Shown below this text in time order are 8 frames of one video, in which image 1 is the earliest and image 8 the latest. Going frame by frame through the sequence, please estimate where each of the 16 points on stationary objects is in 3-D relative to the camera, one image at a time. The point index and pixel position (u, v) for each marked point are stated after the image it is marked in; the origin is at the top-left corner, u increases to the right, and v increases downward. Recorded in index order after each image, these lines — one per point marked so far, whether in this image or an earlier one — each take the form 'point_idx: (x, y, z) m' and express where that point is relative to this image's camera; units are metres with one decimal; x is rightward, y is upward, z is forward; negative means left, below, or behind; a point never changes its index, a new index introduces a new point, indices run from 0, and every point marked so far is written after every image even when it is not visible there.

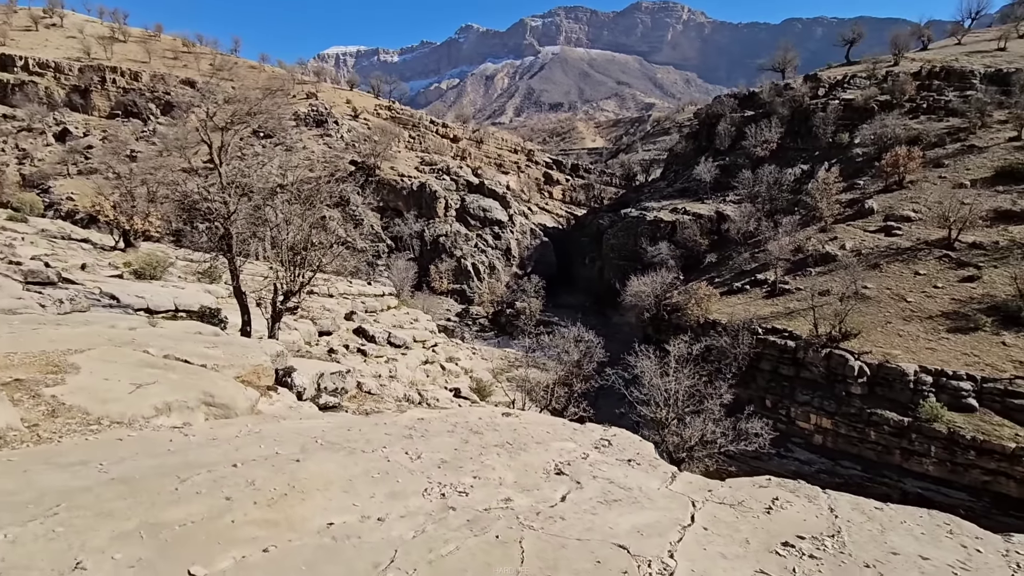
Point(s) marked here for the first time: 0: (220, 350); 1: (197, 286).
0: (-3.1, -0.7, +5.5) m
1: (-9.1, +0.1, +14.6) m
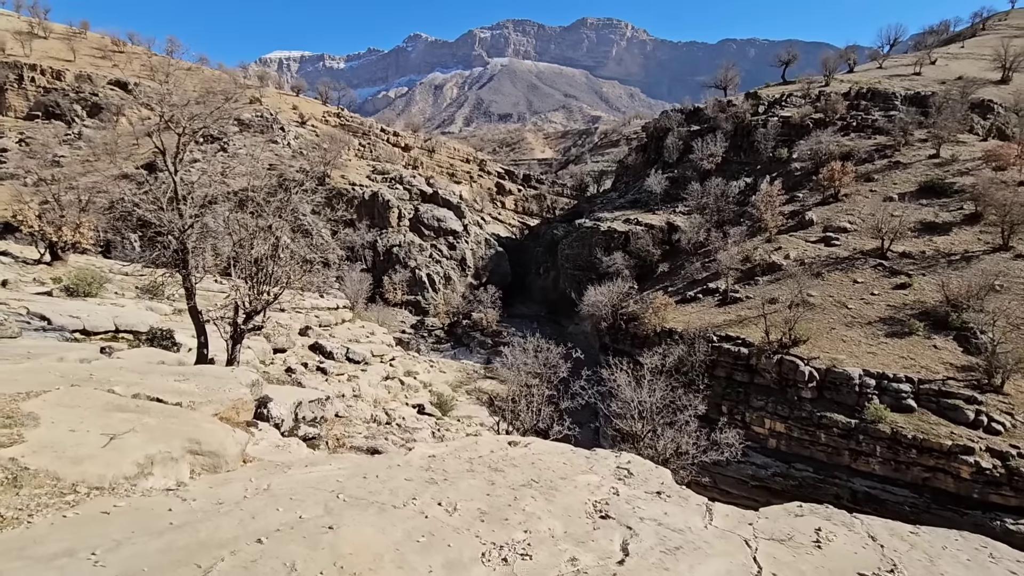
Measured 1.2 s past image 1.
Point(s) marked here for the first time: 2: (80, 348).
0: (-3.0, -0.9, +4.9) m
1: (-9.8, -0.3, +13.4) m
2: (-4.5, -0.6, +5.4) m
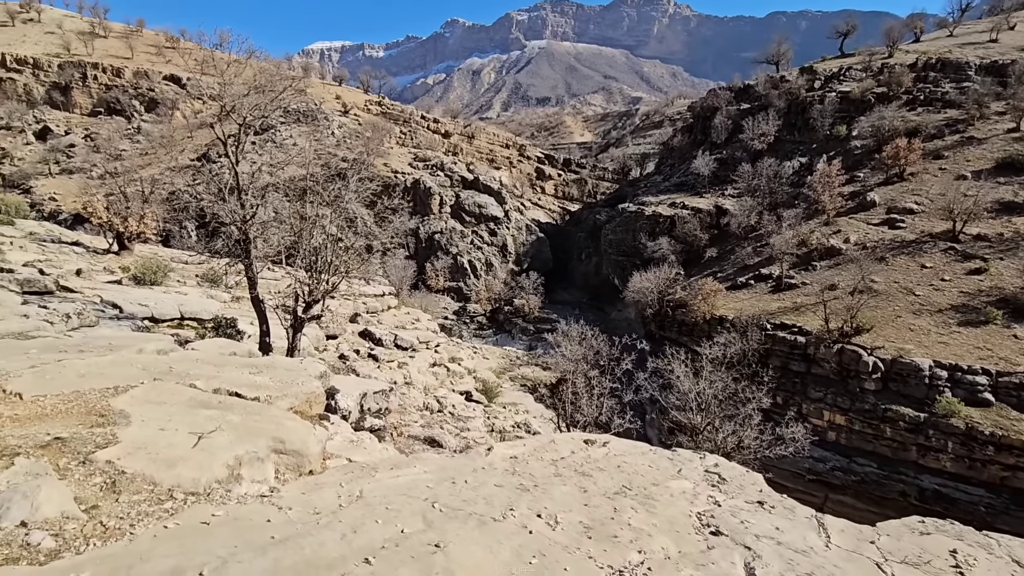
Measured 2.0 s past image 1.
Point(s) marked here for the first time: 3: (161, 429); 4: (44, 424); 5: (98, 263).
0: (-2.3, -0.8, +4.8) m
1: (-8.5, -0.1, +13.8) m
2: (-3.8, -0.5, +5.5) m
3: (-2.1, -0.8, +3.0) m
4: (-2.6, -0.8, +2.9) m
5: (-11.6, +0.7, +14.4) m
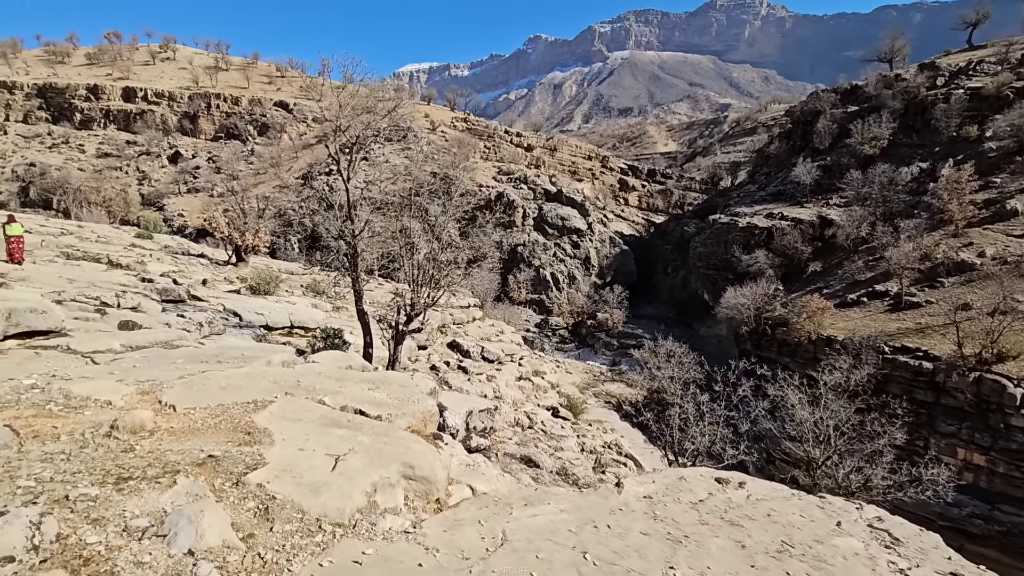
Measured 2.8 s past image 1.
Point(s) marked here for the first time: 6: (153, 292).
0: (-1.2, -1.0, +4.8) m
1: (-5.9, -0.3, +14.6) m
2: (-2.5, -0.7, +5.7) m
3: (-1.2, -0.9, +3.0) m
4: (-1.8, -0.9, +2.9) m
5: (-8.9, +0.5, +15.7) m
6: (-7.0, -0.1, +10.0) m
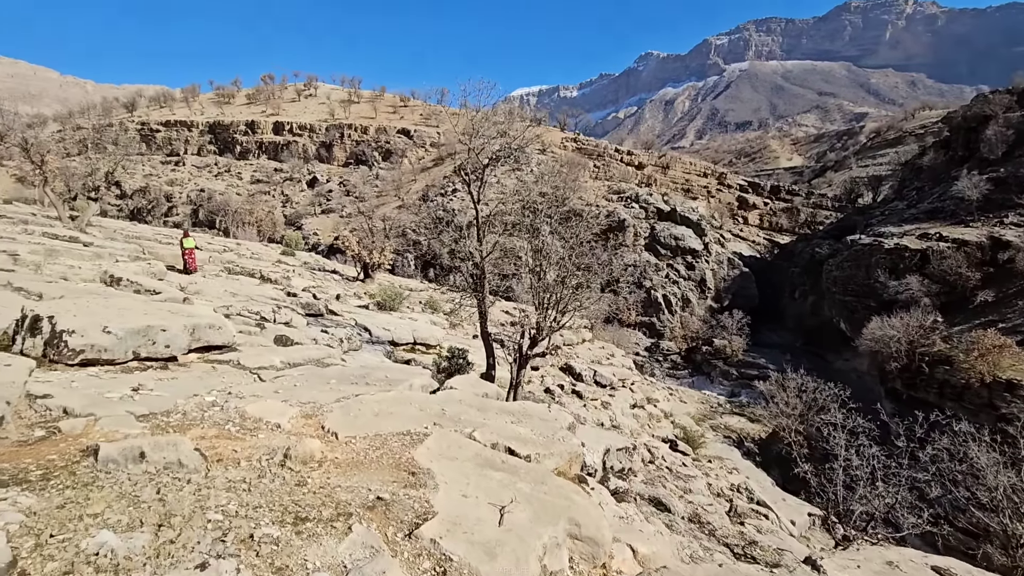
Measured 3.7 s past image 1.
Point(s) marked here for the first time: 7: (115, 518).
0: (+0.1, -1.2, +4.5) m
1: (-2.5, -0.9, +15.1) m
2: (-1.0, -0.9, +5.7) m
3: (-0.3, -1.1, +2.8) m
4: (-0.8, -1.0, +2.8) m
5: (-5.2, 0.0, +16.8) m
6: (-4.5, -0.4, +10.8) m
7: (-1.6, -0.9, +2.1) m
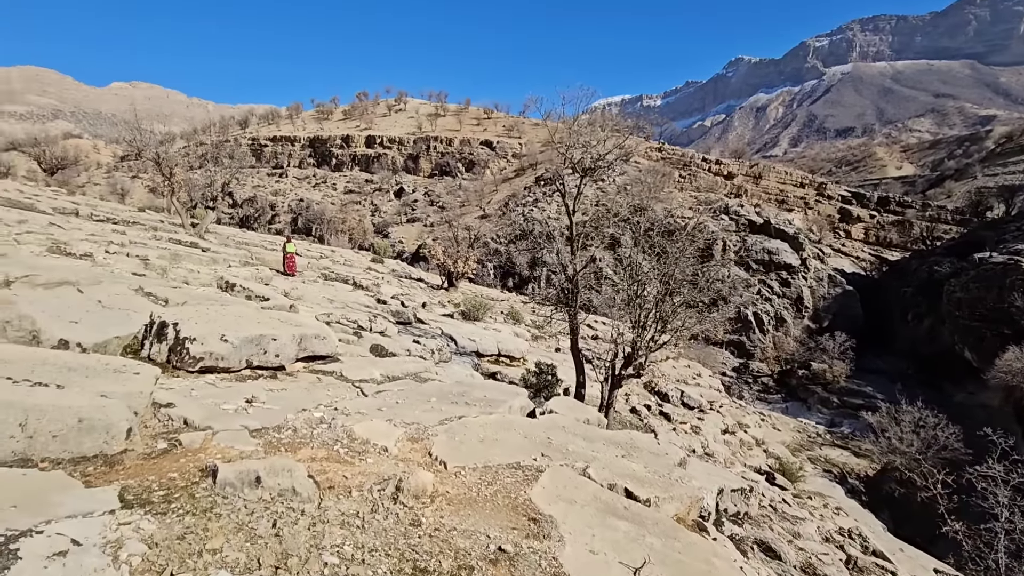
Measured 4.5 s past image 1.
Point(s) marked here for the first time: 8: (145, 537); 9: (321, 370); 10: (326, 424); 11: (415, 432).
0: (+1.0, -1.4, +4.1) m
1: (-0.1, -1.2, +14.9) m
2: (+0.1, -1.1, +5.4) m
3: (+0.4, -1.2, +2.4) m
4: (-0.2, -1.1, +2.5) m
5: (-2.5, -0.3, +17.1) m
6: (-2.6, -0.6, +11.0) m
7: (-1.0, -1.0, +1.9) m
8: (-1.4, -0.9, +1.9) m
9: (-1.7, -0.8, +4.7) m
10: (-1.2, -0.9, +3.4) m
11: (-0.7, -1.0, +3.5) m
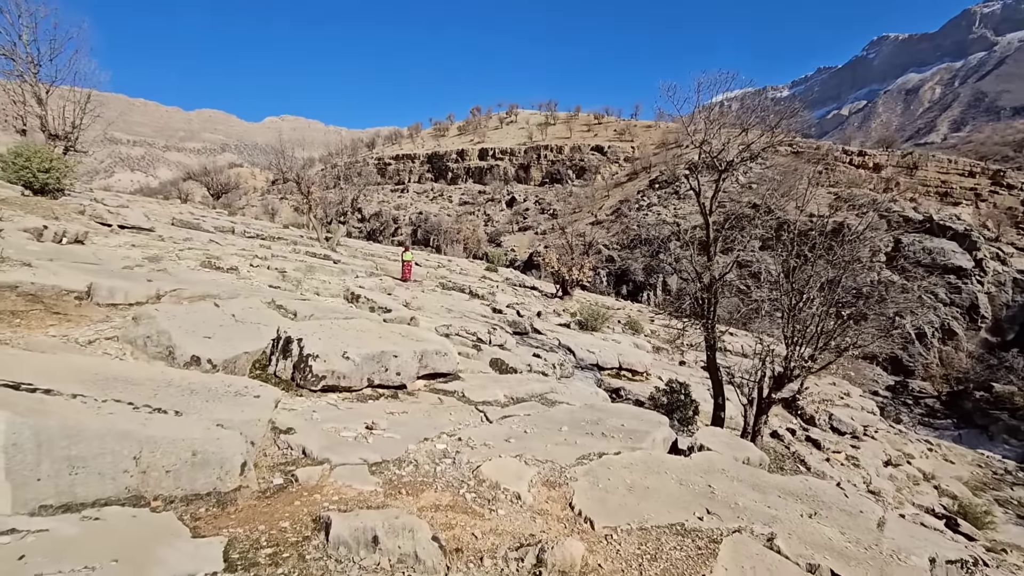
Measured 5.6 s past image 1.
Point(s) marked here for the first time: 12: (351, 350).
0: (+2.0, -1.5, +3.2) m
1: (+3.2, -1.4, +14.0) m
2: (+1.3, -1.2, +4.7) m
3: (+1.0, -1.3, +1.7) m
4: (+0.5, -1.2, +1.9) m
5: (+1.3, -0.6, +16.6) m
6: (-0.1, -0.7, +10.7) m
7: (-0.5, -1.1, +1.5) m
8: (-0.8, -1.0, +1.6) m
9: (-0.6, -0.9, +4.3) m
10: (-0.4, -1.0, +3.0) m
11: (+0.2, -1.1, +3.0) m
12: (-1.2, -0.5, +3.9) m
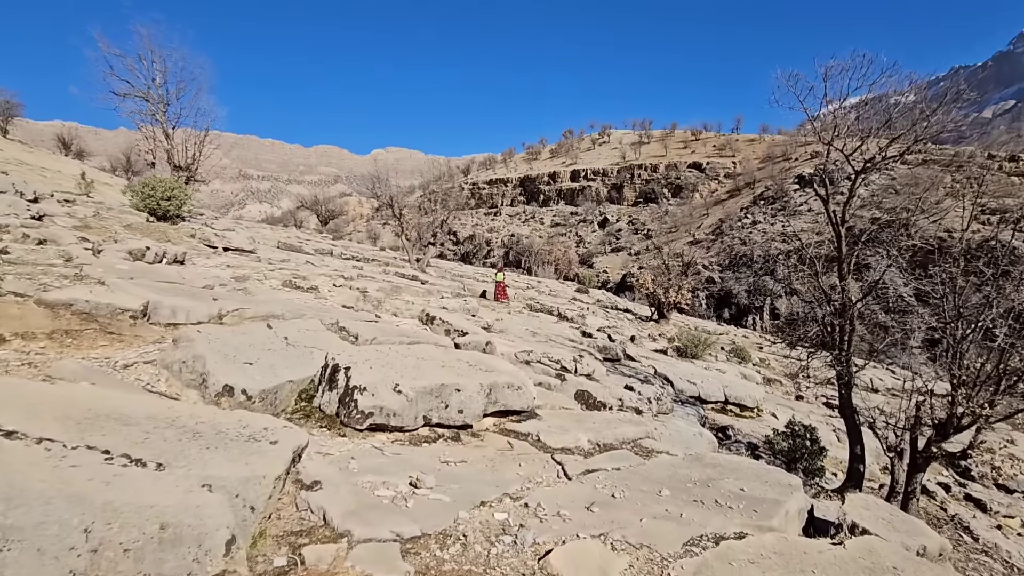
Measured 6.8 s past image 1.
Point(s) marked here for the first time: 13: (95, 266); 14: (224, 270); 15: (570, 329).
0: (+2.3, -1.6, +2.0) m
1: (+5.5, -2.0, +12.4) m
2: (+2.0, -1.4, +3.6) m
3: (+1.1, -1.4, +0.7) m
4: (+0.6, -1.3, +1.0) m
5: (+4.1, -1.3, +15.4) m
6: (+1.6, -1.2, +9.8) m
7: (-0.4, -1.1, +0.8) m
8: (-0.7, -1.0, +0.9) m
9: (0.0, -1.0, +3.6) m
10: (0.0, -1.1, +2.3) m
11: (+0.6, -1.2, +2.2) m
12: (-0.7, -0.6, +3.3) m
13: (-4.0, +0.2, +4.9) m
14: (-4.2, +0.3, +7.6) m
15: (+1.3, -0.9, +11.5) m
